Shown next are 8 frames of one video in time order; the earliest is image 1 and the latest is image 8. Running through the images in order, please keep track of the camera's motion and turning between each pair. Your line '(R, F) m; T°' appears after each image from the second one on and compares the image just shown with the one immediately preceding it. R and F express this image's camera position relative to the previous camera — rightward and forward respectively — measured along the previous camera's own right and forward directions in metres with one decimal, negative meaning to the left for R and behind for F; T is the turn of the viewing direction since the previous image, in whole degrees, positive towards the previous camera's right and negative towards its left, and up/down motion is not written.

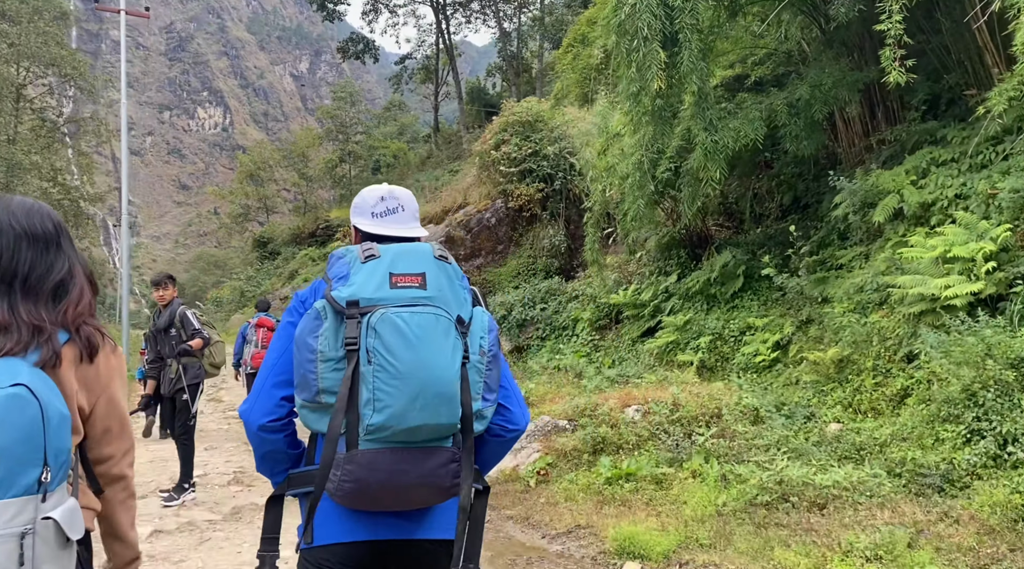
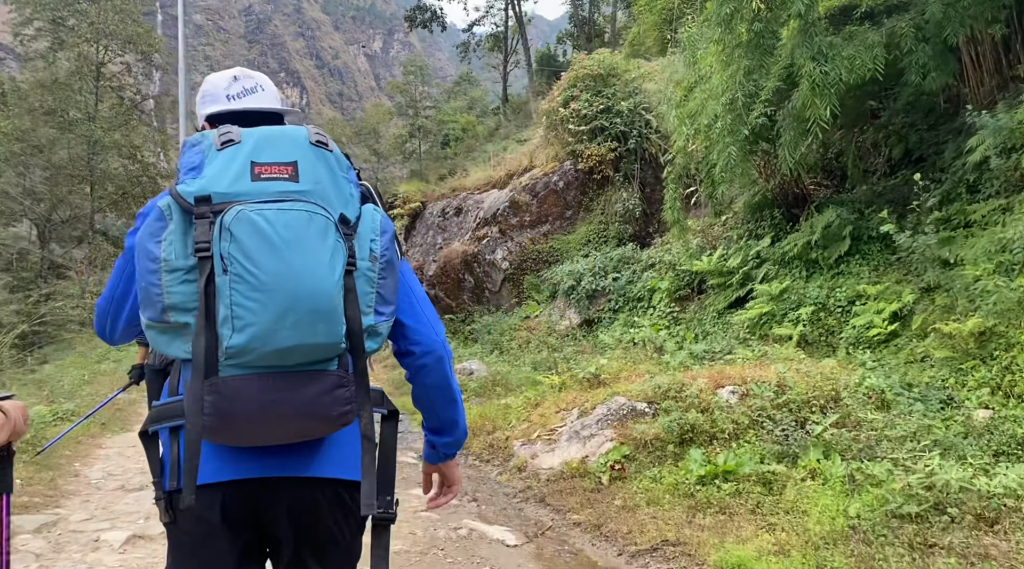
(0.0, +1.0) m; -5°
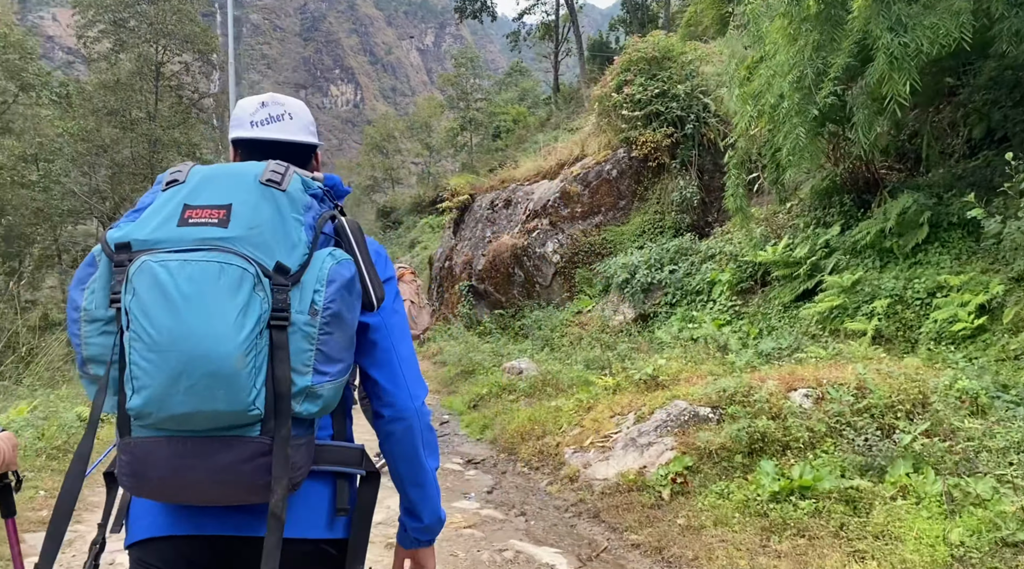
(0.0, +0.4) m; -4°
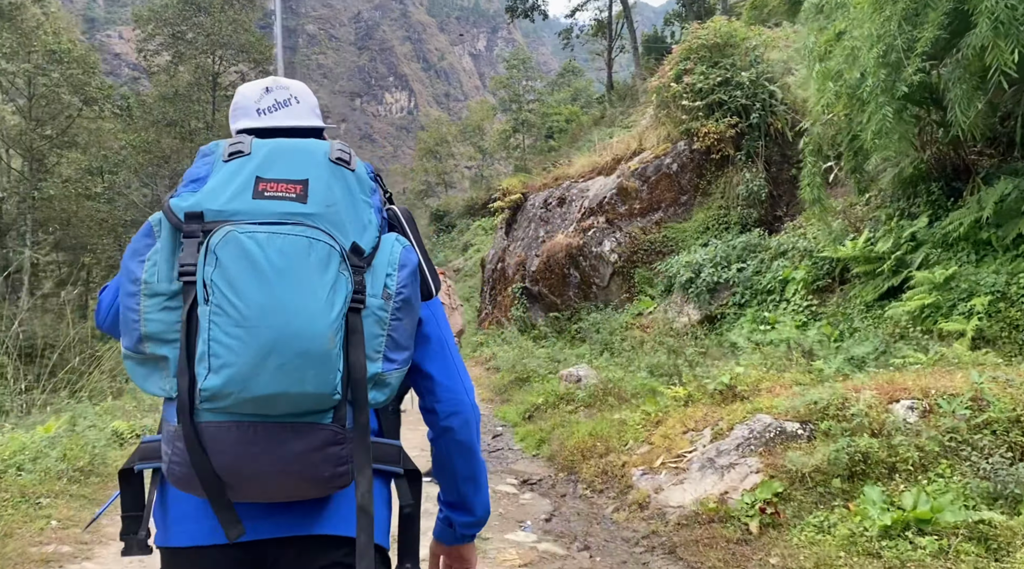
(0.0, +0.5) m; -4°
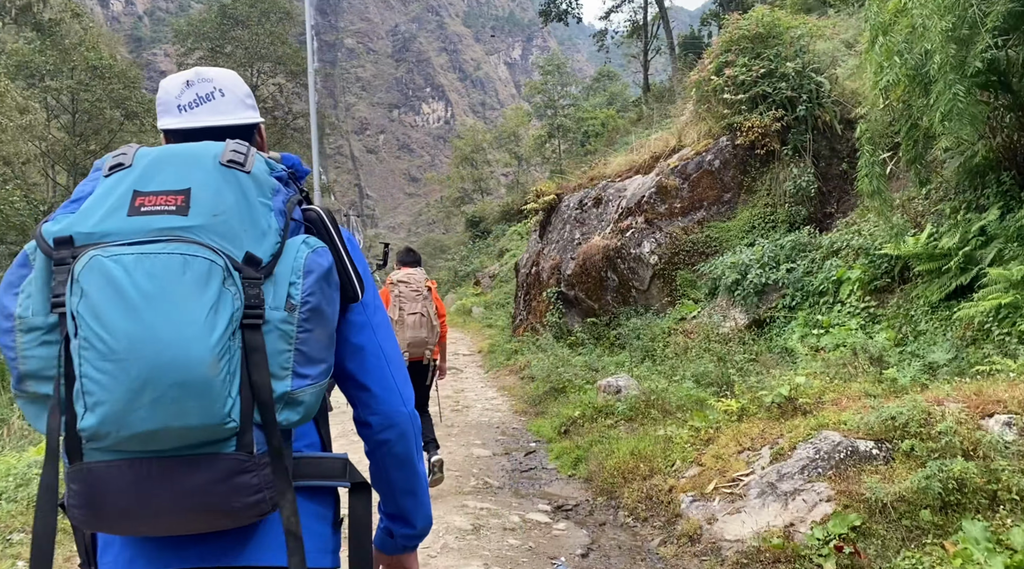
(0.0, +0.5) m; -3°
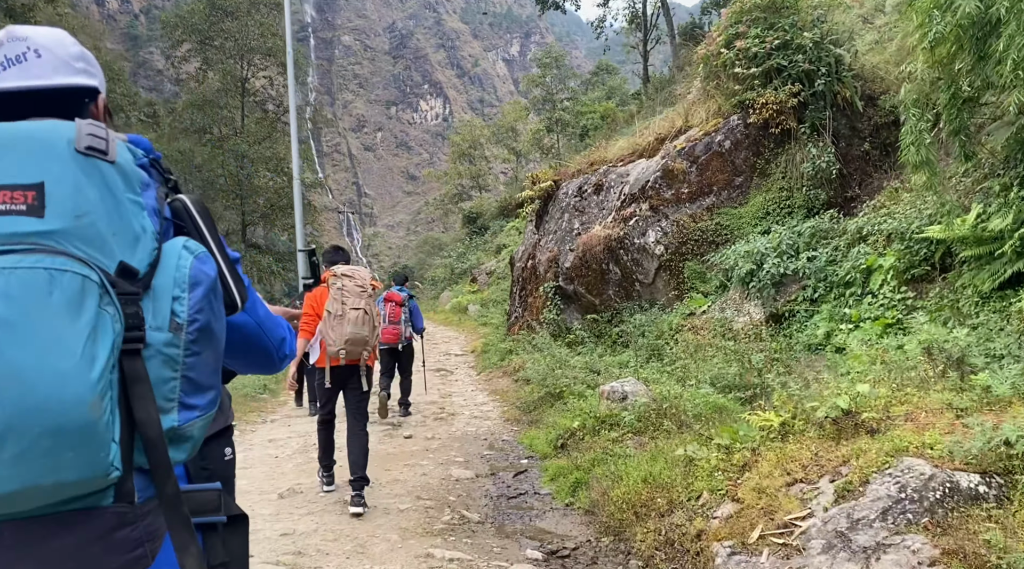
(+0.1, +0.9) m; 0°
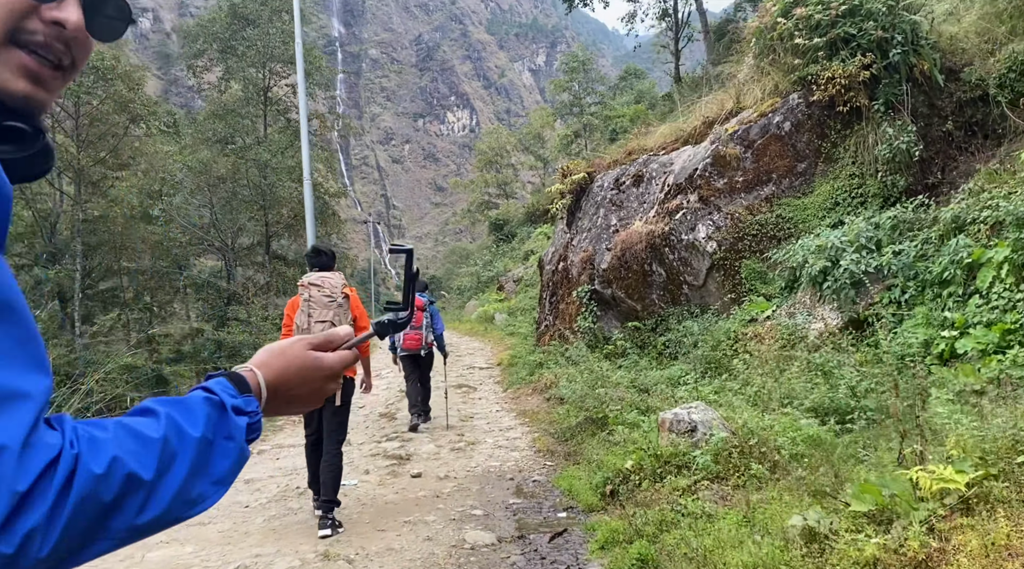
(0.0, +1.2) m; -2°
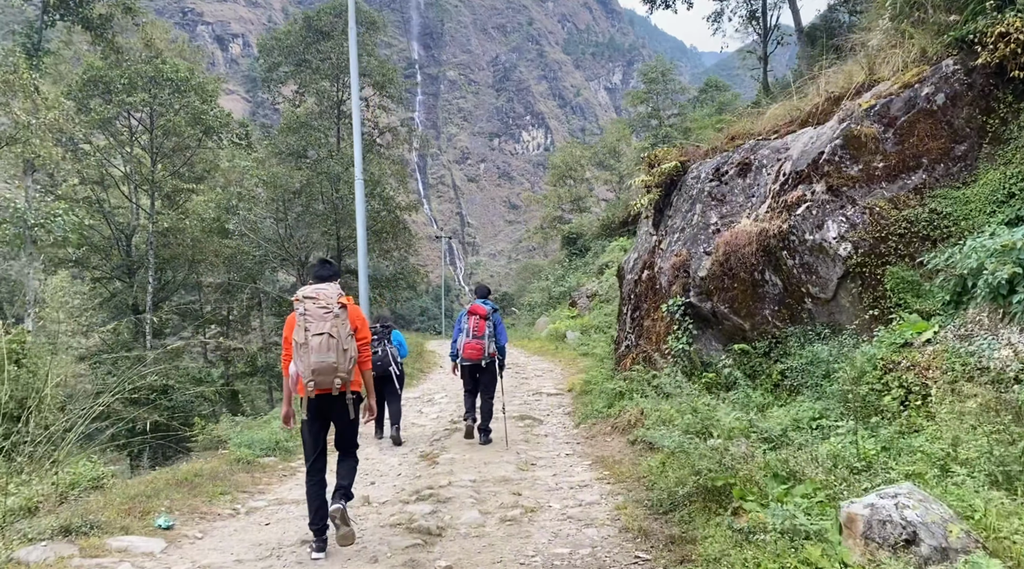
(0.0, +1.6) m; -5°
